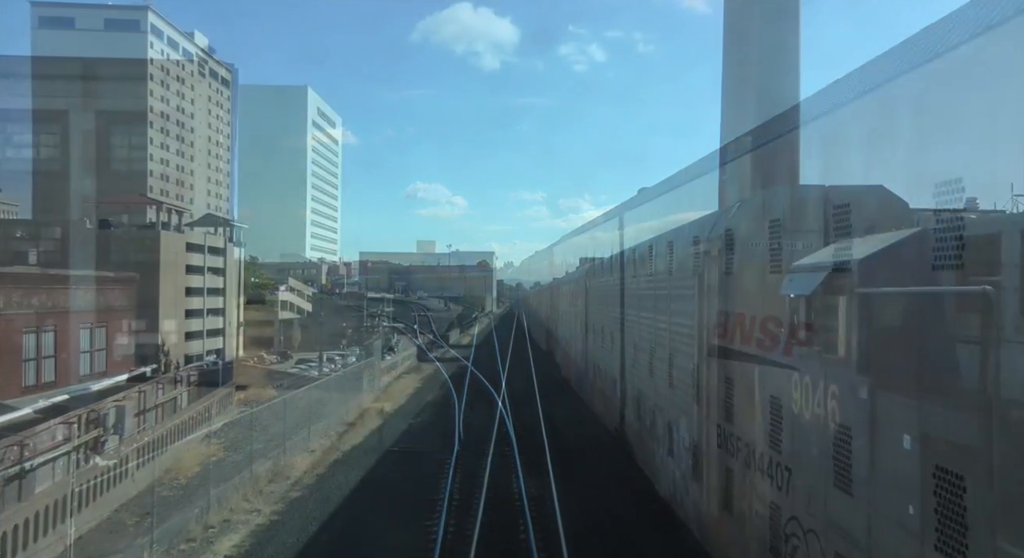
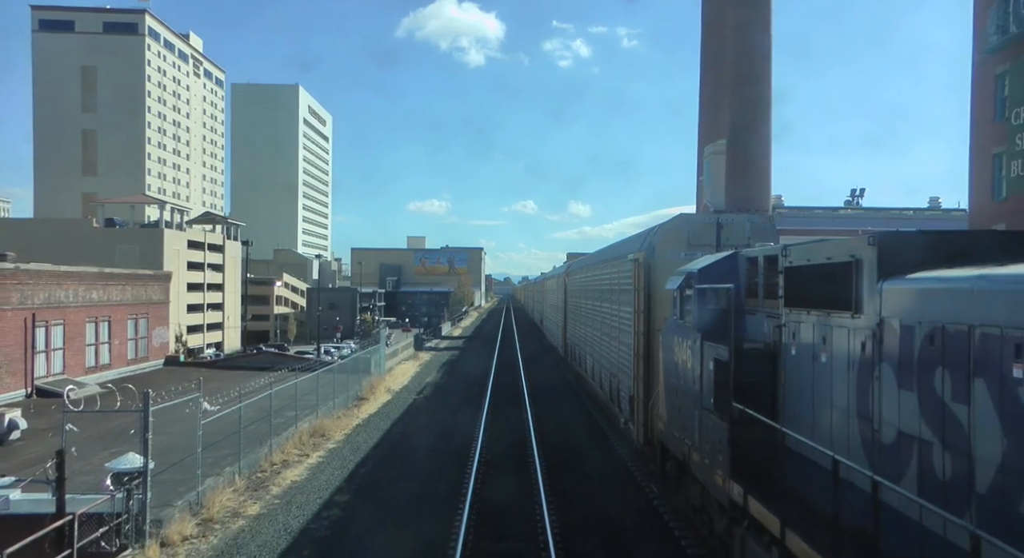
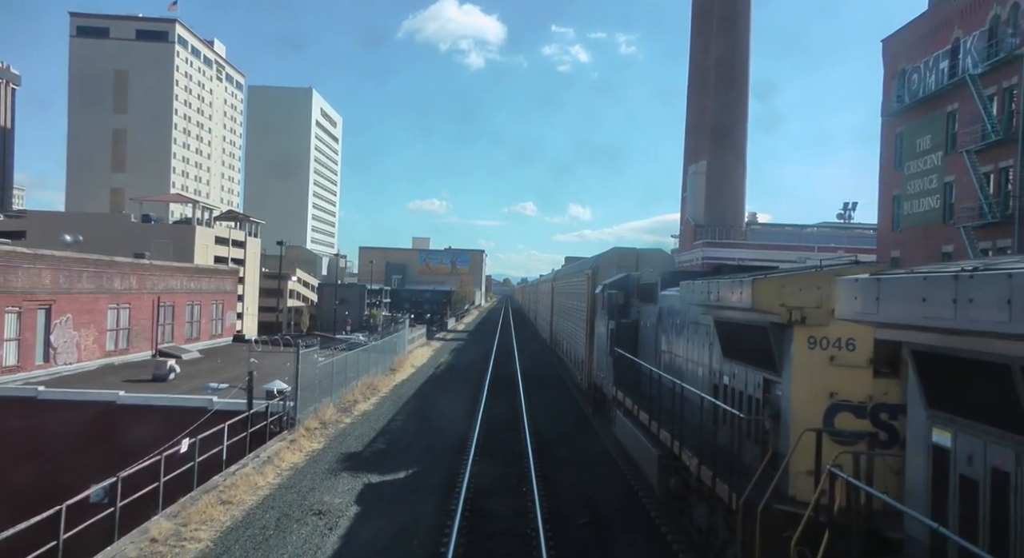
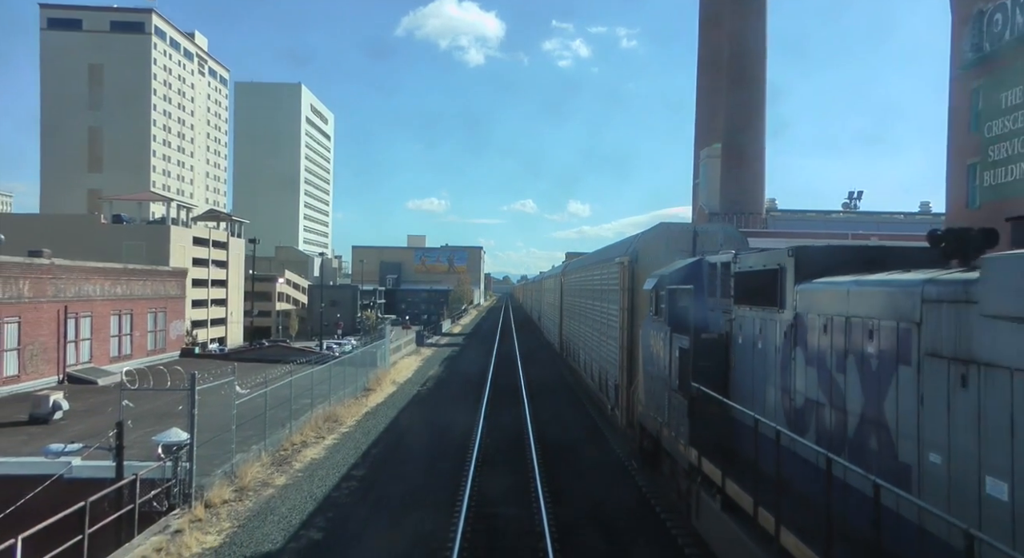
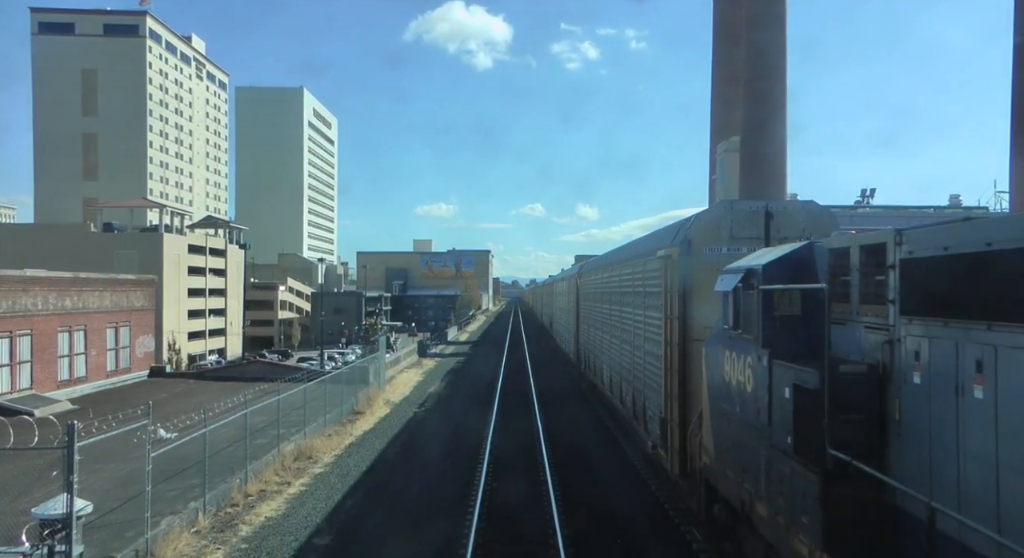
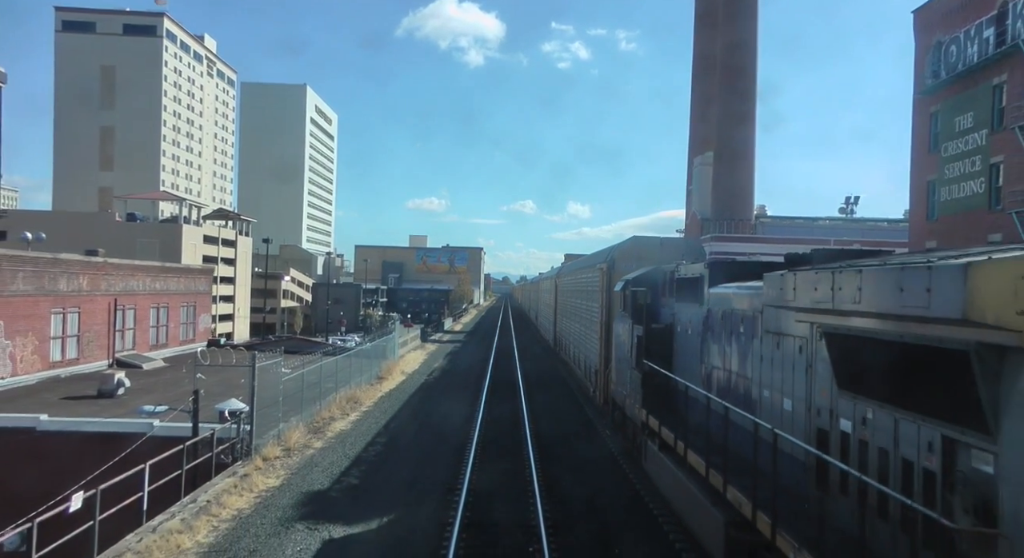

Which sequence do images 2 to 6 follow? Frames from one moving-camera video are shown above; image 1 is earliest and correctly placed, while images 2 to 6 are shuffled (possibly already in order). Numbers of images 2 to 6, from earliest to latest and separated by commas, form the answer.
5, 2, 4, 6, 3
